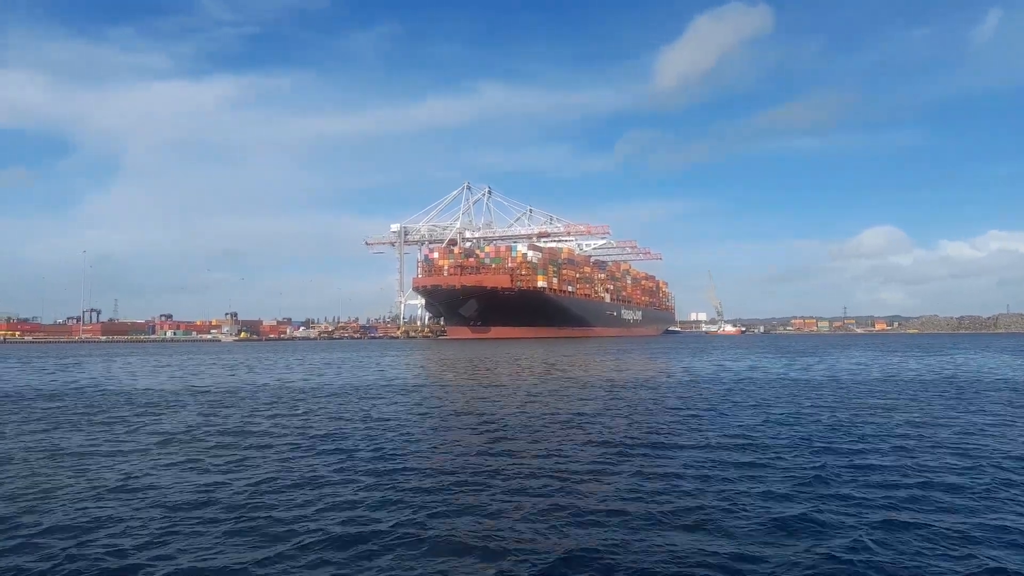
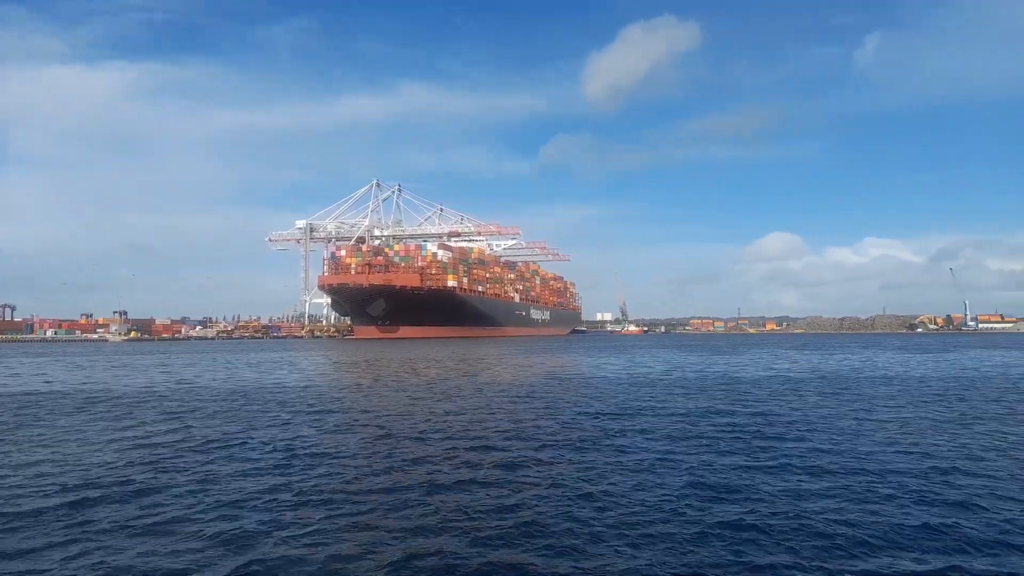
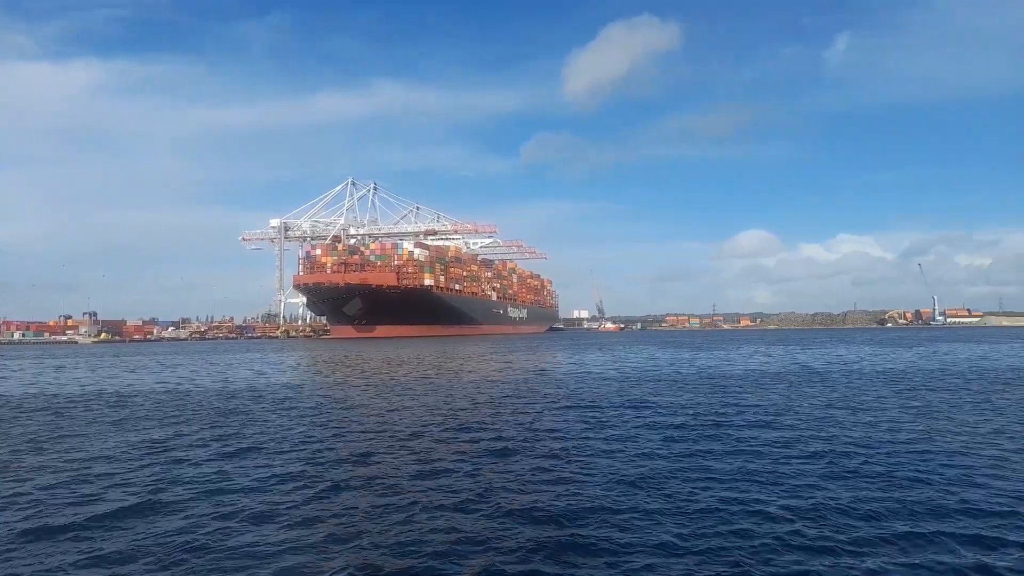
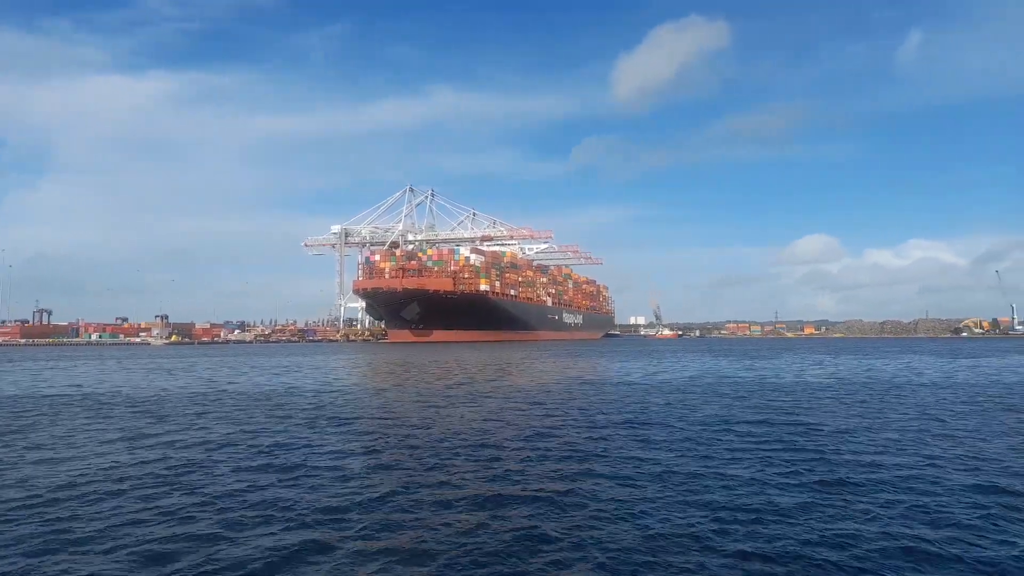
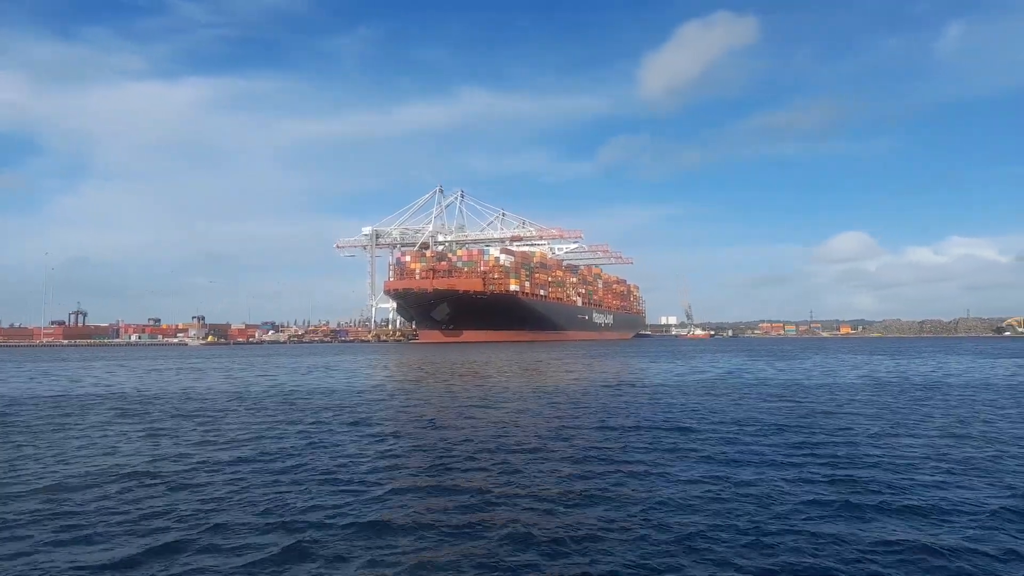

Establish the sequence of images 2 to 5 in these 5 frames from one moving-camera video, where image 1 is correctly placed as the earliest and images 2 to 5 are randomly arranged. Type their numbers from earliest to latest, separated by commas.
5, 4, 2, 3
